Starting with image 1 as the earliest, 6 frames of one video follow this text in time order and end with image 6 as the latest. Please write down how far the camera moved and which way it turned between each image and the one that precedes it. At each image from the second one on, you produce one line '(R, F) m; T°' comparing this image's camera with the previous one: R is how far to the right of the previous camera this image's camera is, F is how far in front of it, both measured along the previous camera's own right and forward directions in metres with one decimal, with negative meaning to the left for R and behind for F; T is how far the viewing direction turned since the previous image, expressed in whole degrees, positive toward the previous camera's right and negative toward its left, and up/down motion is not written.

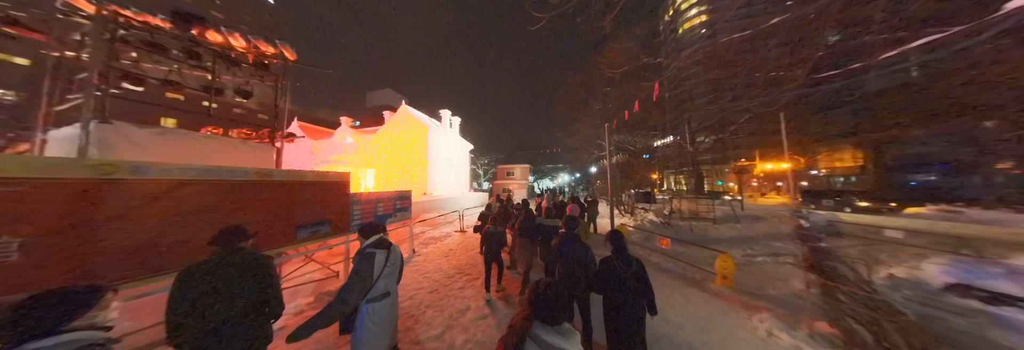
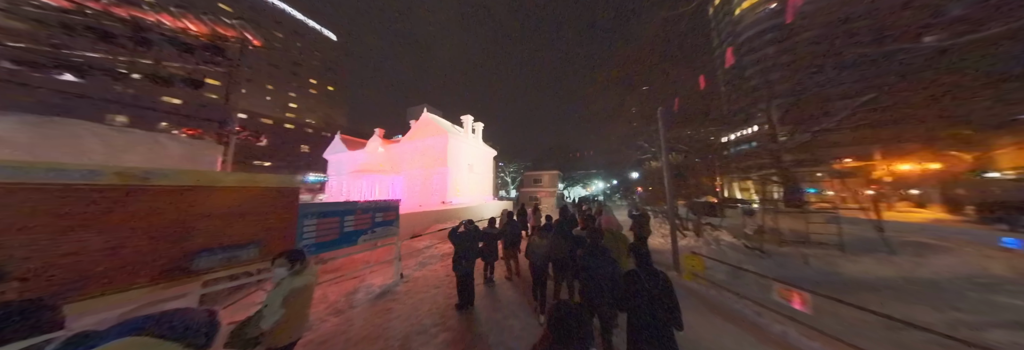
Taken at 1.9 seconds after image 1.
(+0.5, +1.8) m; -9°
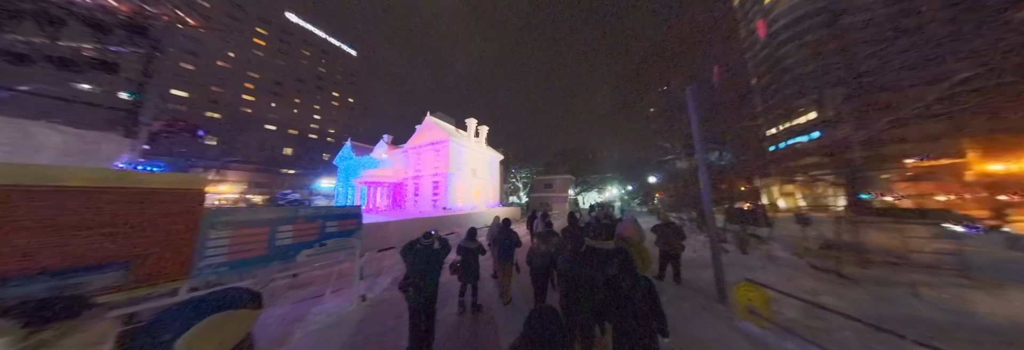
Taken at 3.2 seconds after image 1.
(+0.6, +1.1) m; -4°
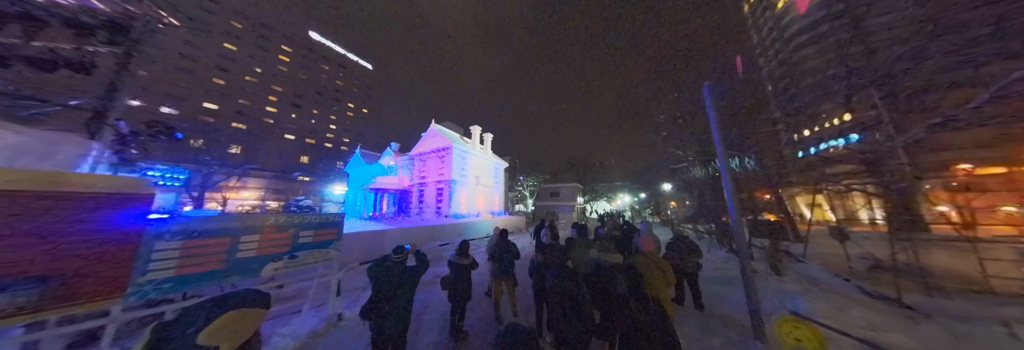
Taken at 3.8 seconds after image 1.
(+0.3, +0.4) m; -2°
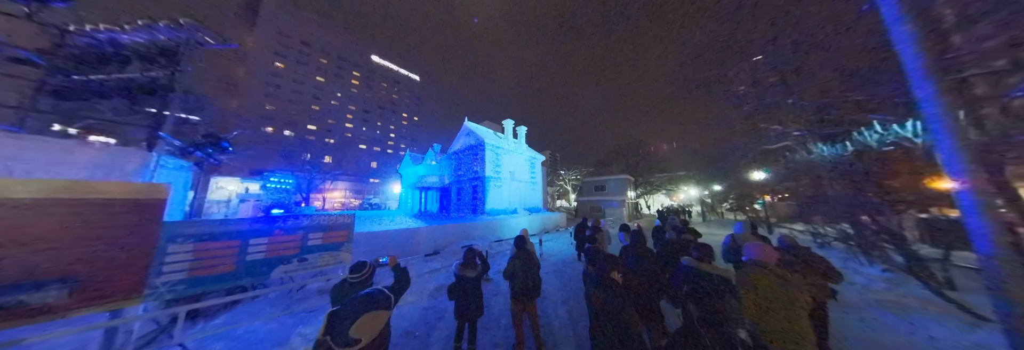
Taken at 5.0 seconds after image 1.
(+0.4, +1.0) m; -12°
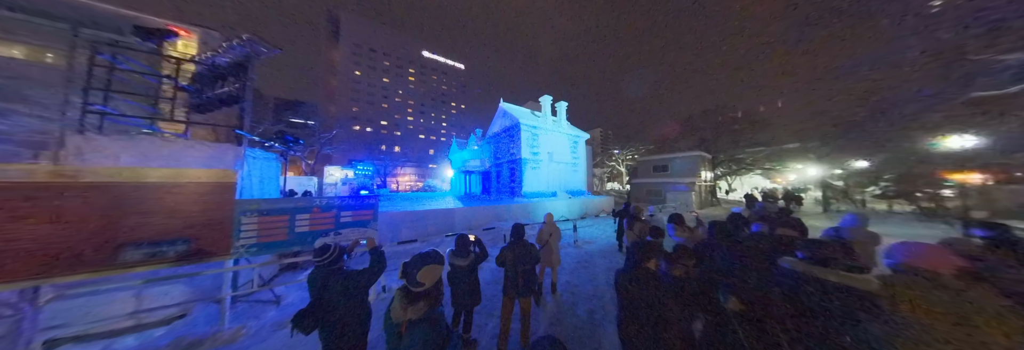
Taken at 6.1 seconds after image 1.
(+0.7, +0.6) m; -14°
